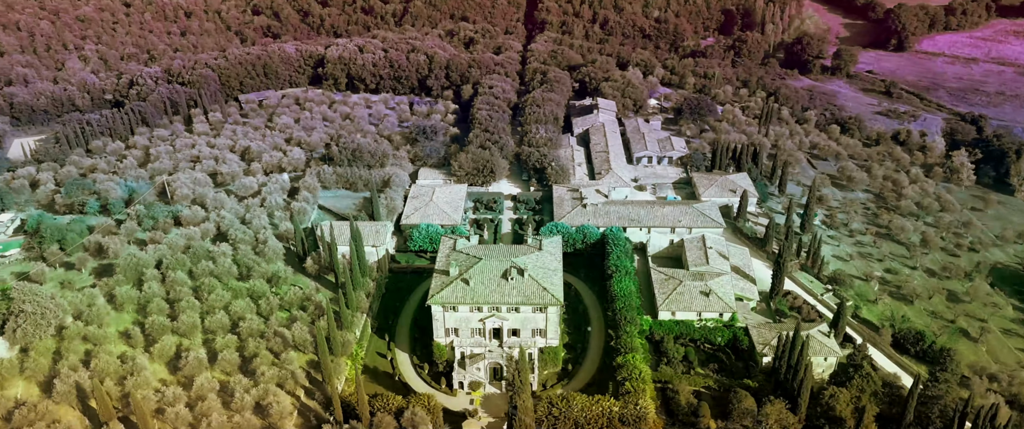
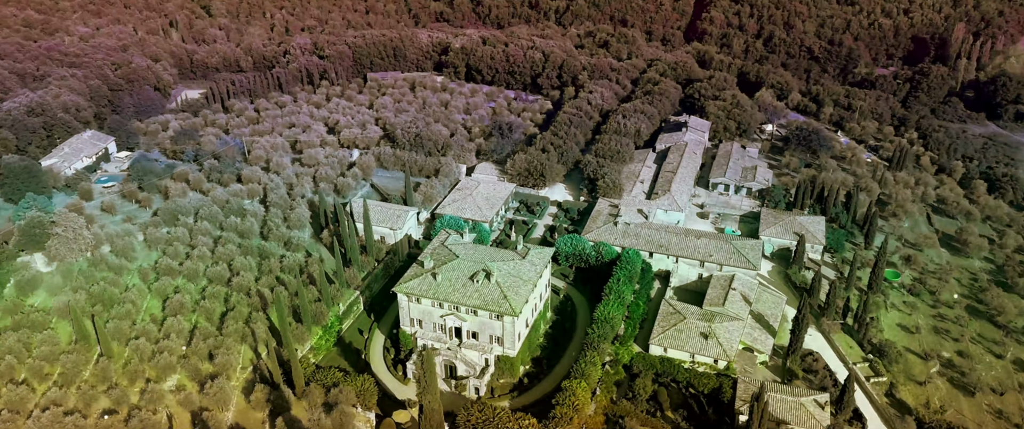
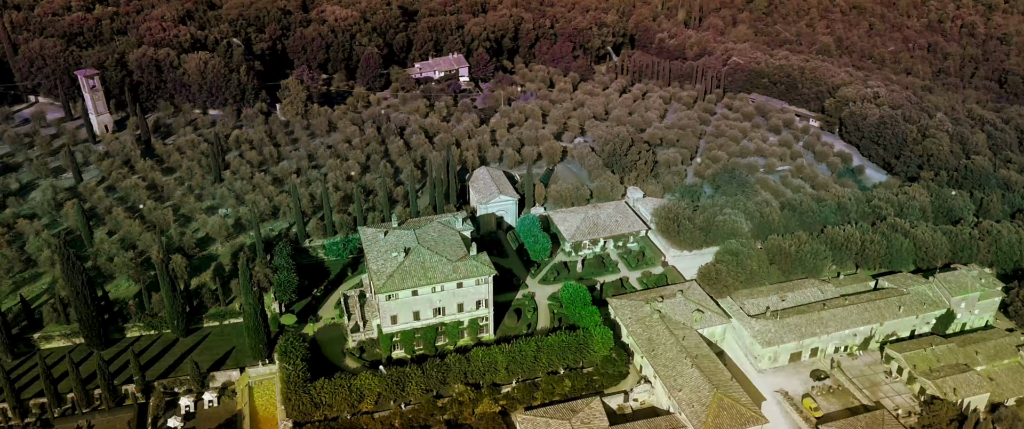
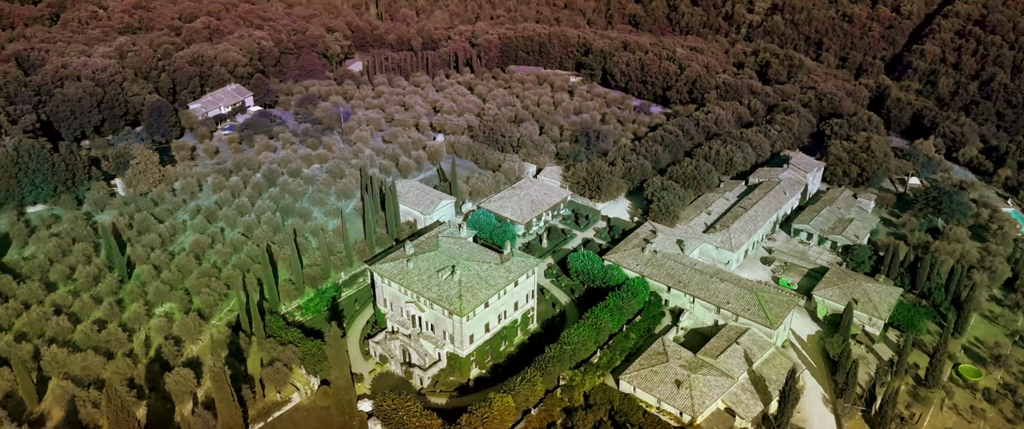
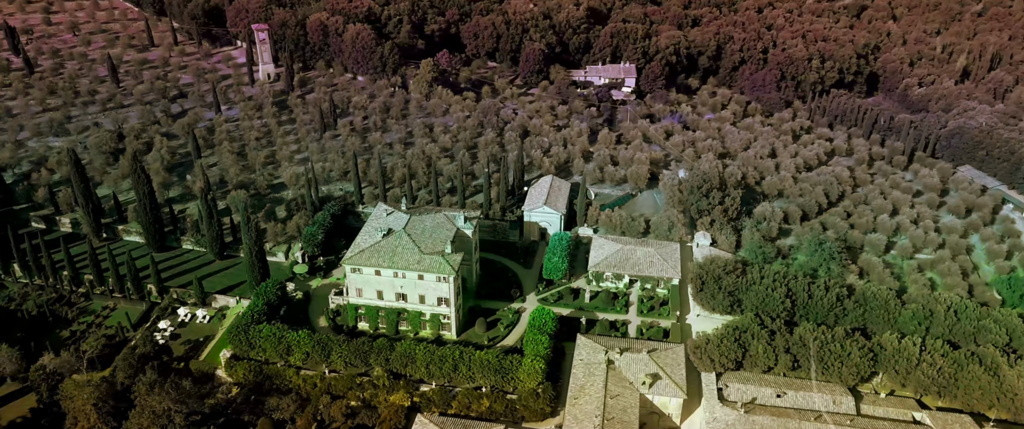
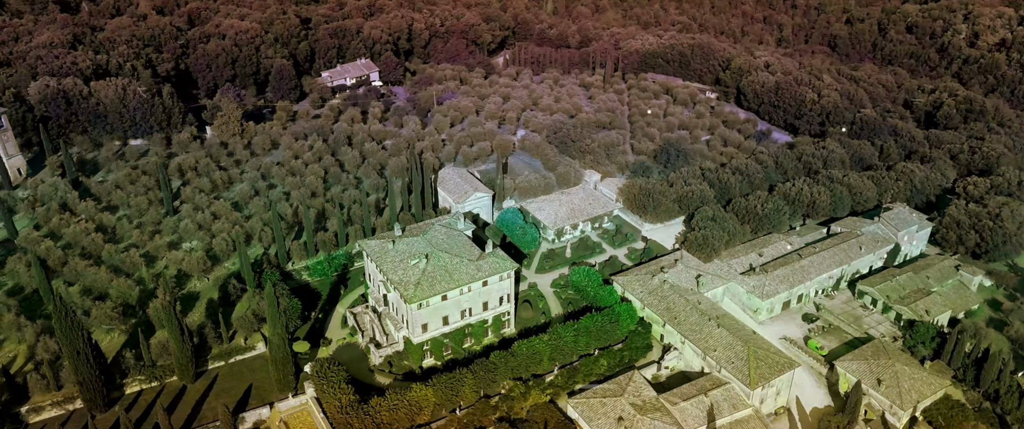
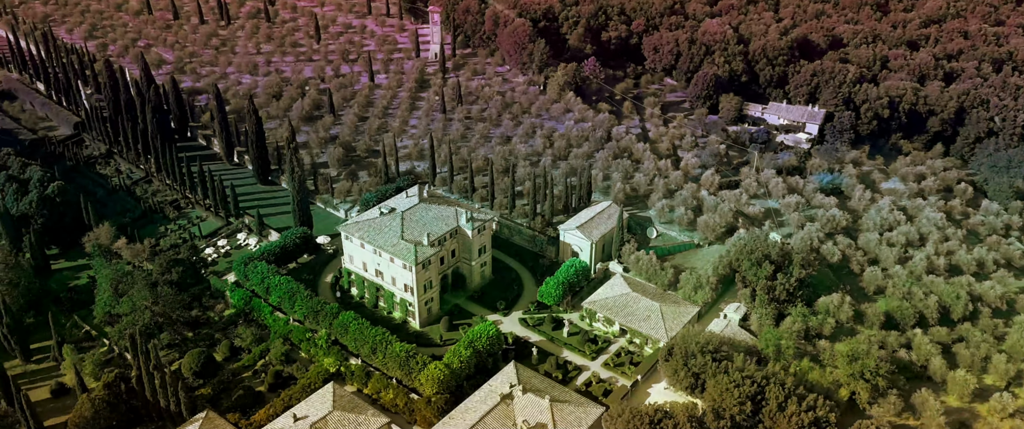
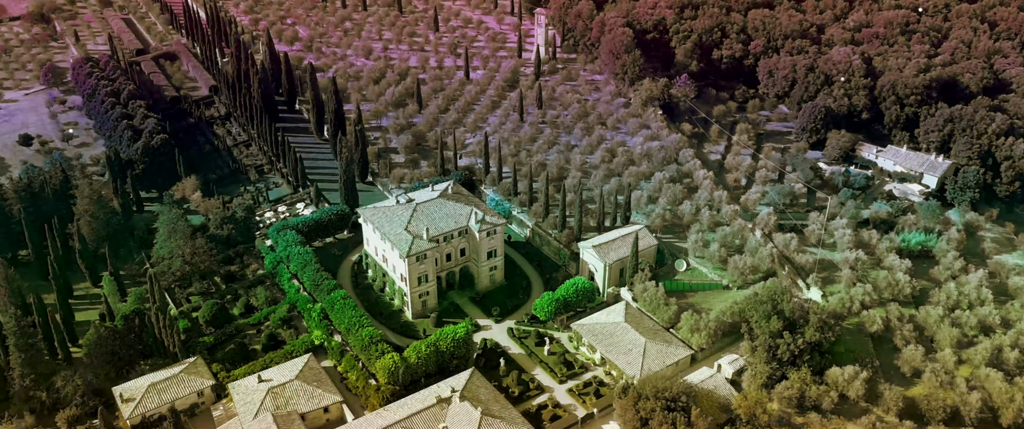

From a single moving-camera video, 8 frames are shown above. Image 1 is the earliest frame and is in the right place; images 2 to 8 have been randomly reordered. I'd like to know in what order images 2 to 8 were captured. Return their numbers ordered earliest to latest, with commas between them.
2, 4, 6, 3, 5, 7, 8
